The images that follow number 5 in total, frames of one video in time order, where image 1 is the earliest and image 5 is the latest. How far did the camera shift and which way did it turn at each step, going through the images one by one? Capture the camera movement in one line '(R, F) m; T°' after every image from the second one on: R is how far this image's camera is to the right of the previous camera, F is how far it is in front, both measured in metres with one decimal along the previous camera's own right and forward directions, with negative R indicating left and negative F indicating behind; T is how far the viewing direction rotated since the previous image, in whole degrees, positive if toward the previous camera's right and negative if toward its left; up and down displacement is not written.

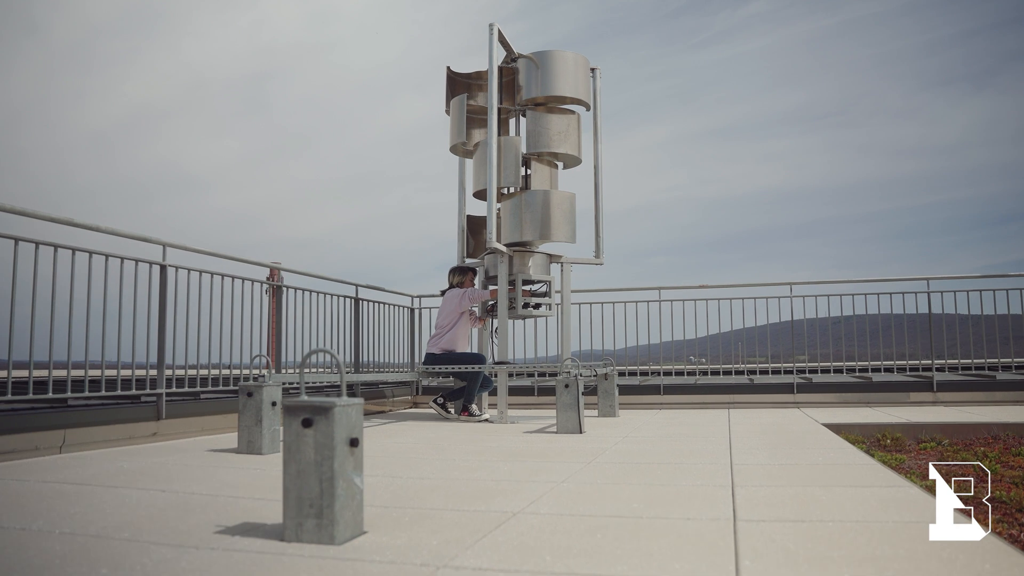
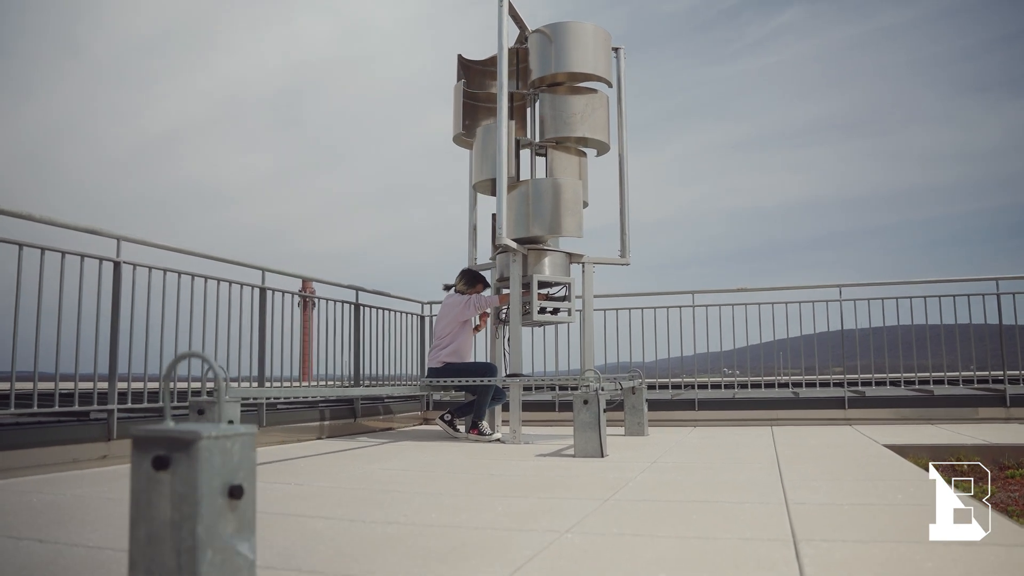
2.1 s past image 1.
(+0.2, +0.8) m; -2°
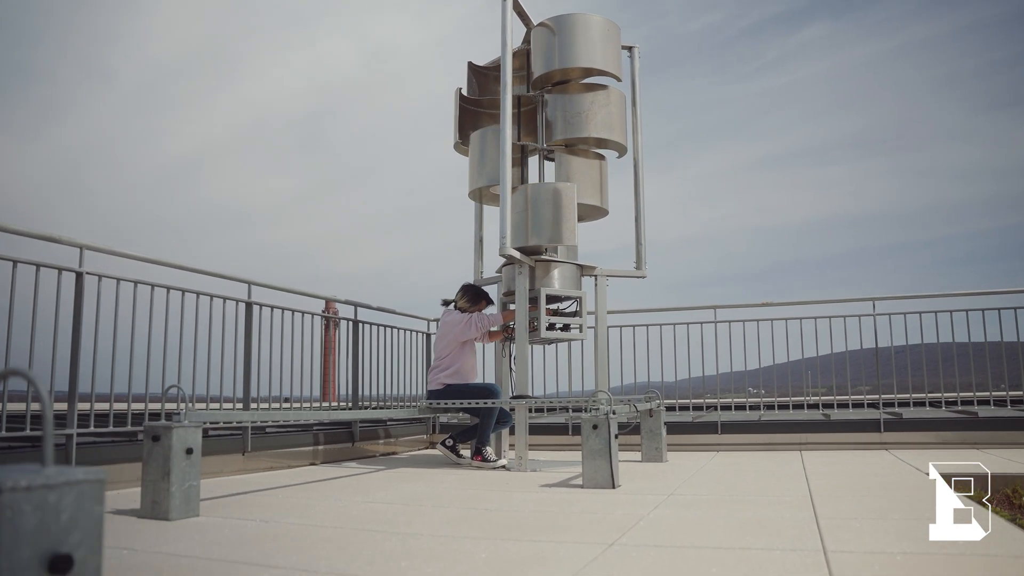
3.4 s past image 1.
(+0.1, +0.4) m; -2°
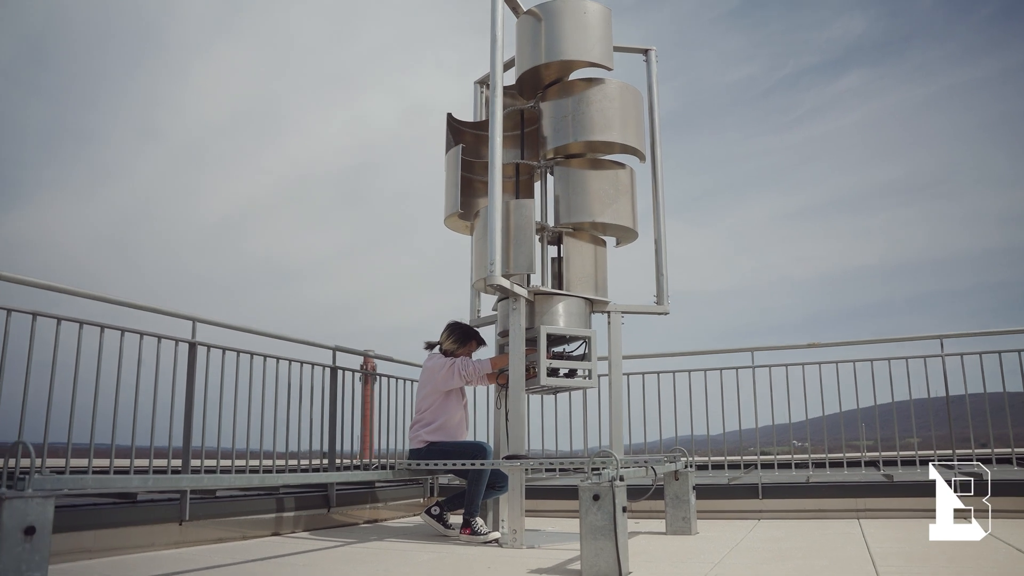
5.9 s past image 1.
(+0.3, +0.9) m; -3°
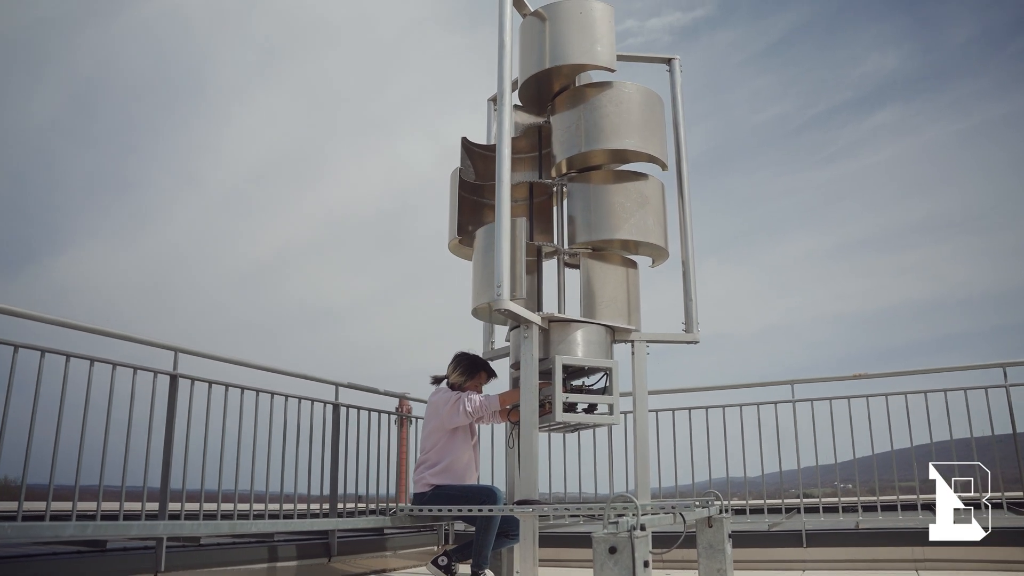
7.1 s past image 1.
(+0.1, +0.4) m; -3°
